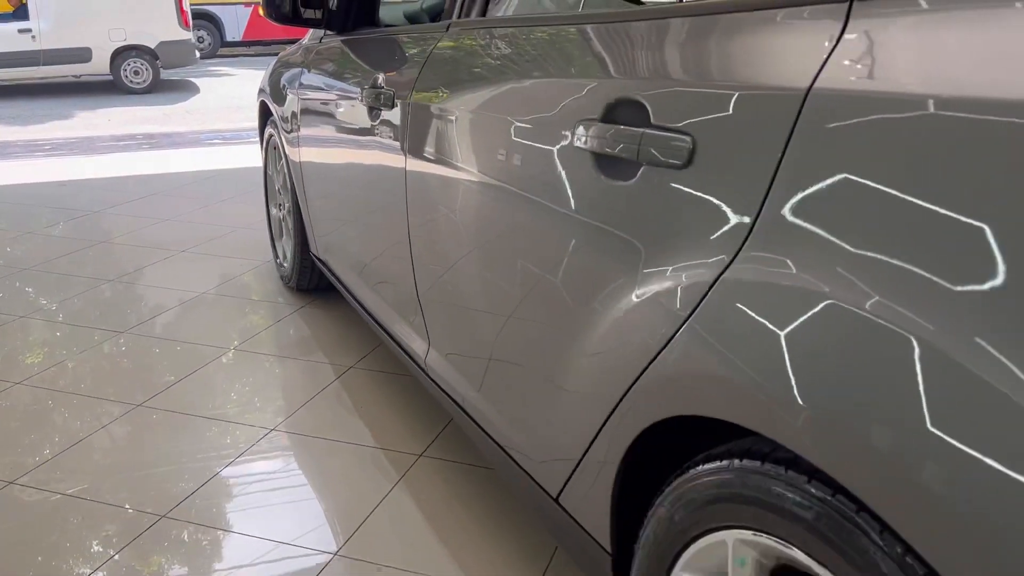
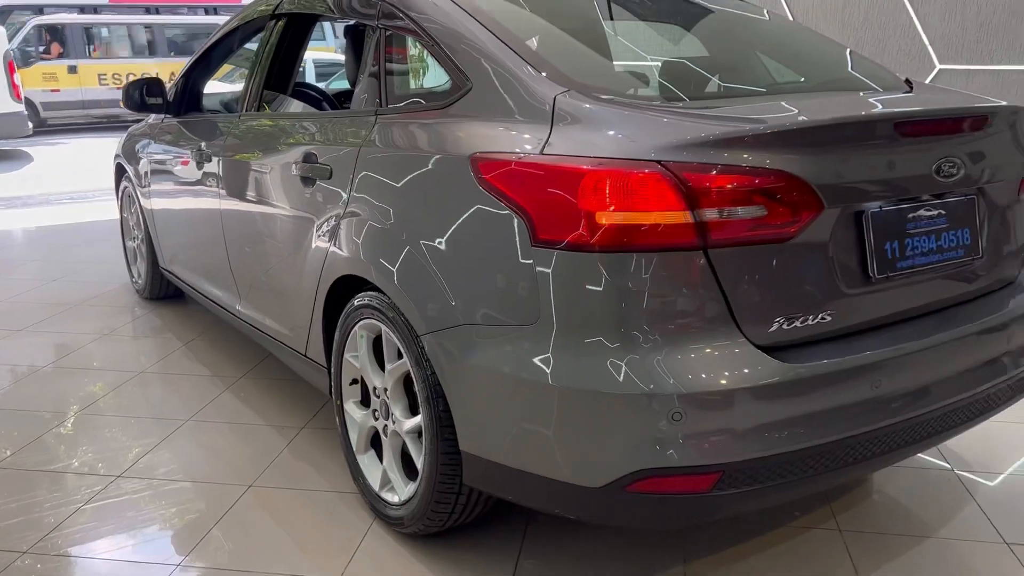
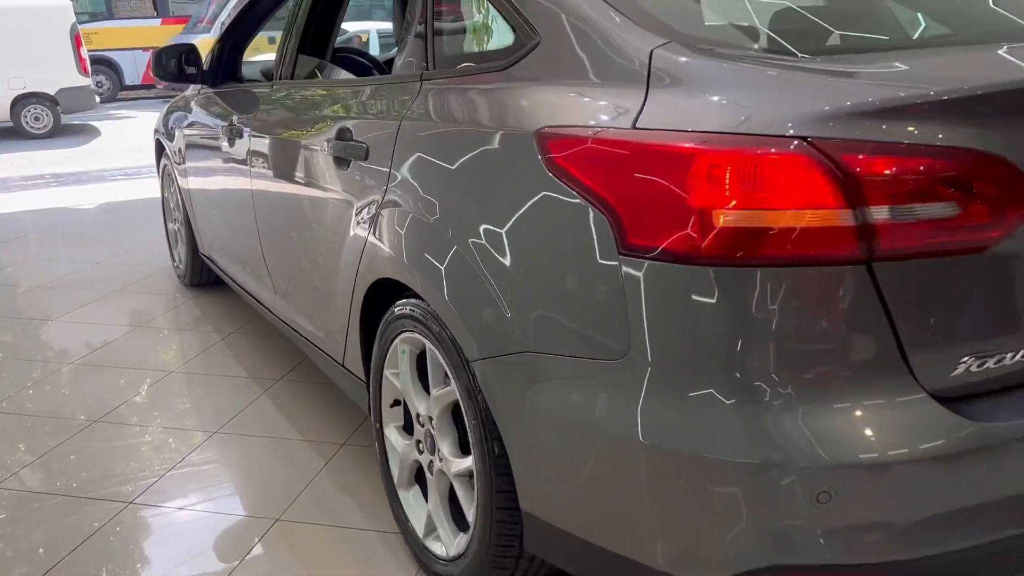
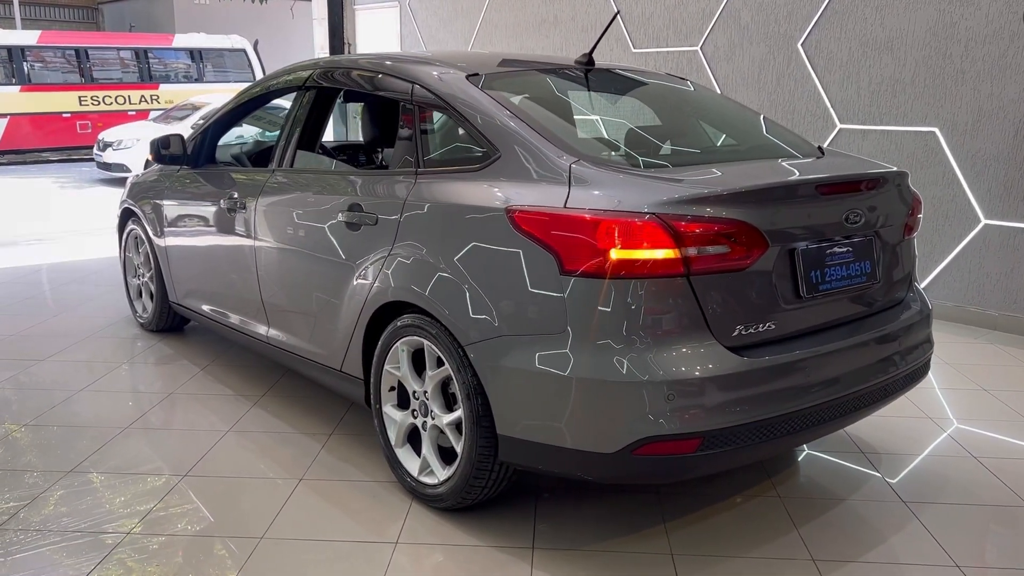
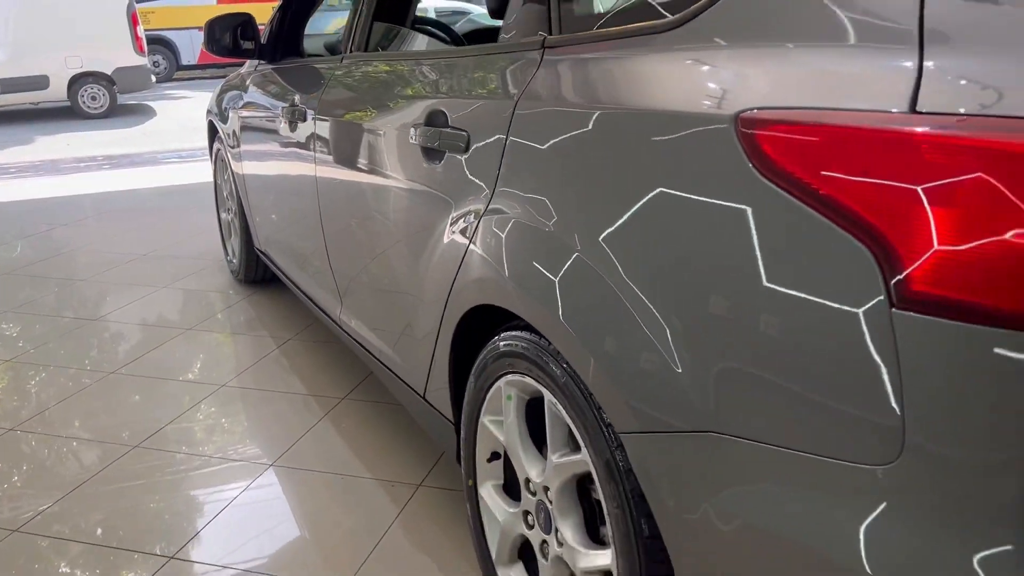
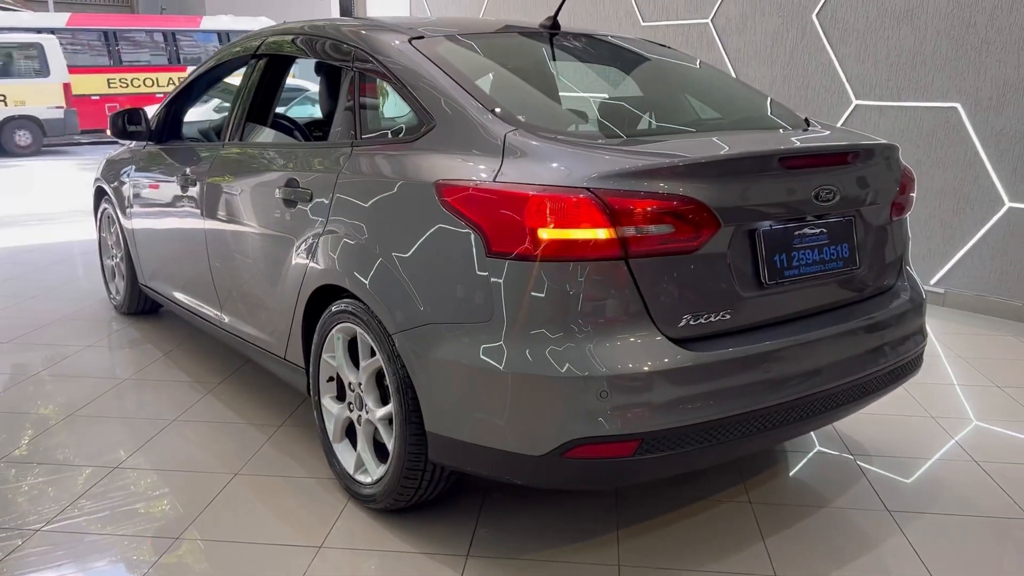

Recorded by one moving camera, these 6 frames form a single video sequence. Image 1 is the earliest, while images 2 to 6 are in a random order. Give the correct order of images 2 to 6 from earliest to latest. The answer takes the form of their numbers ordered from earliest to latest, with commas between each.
5, 3, 2, 6, 4
